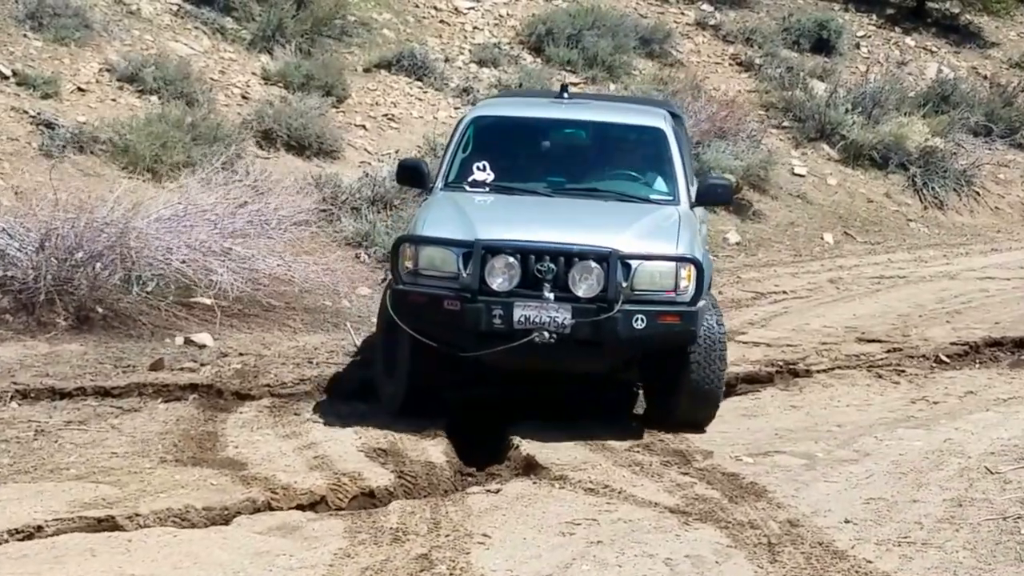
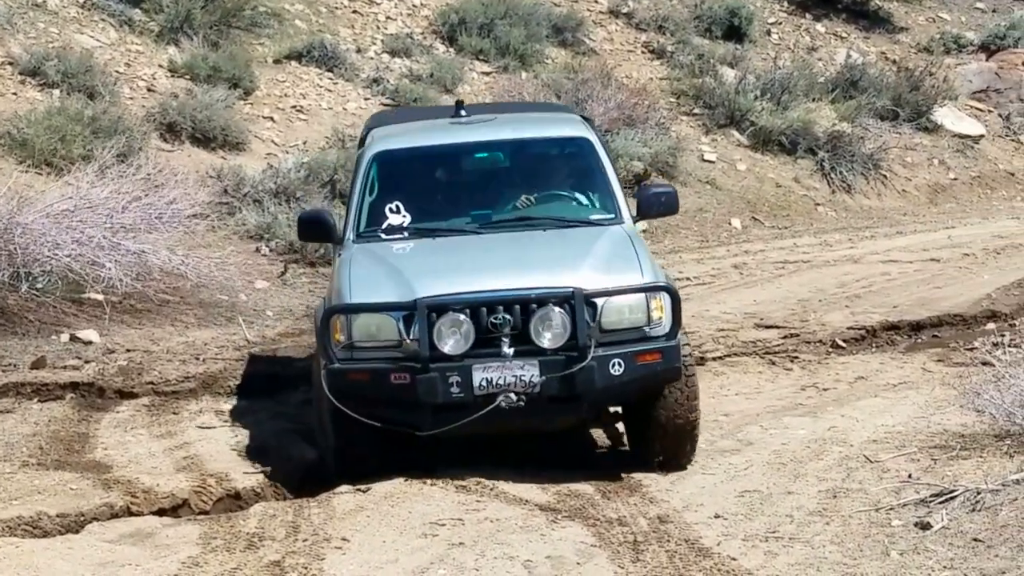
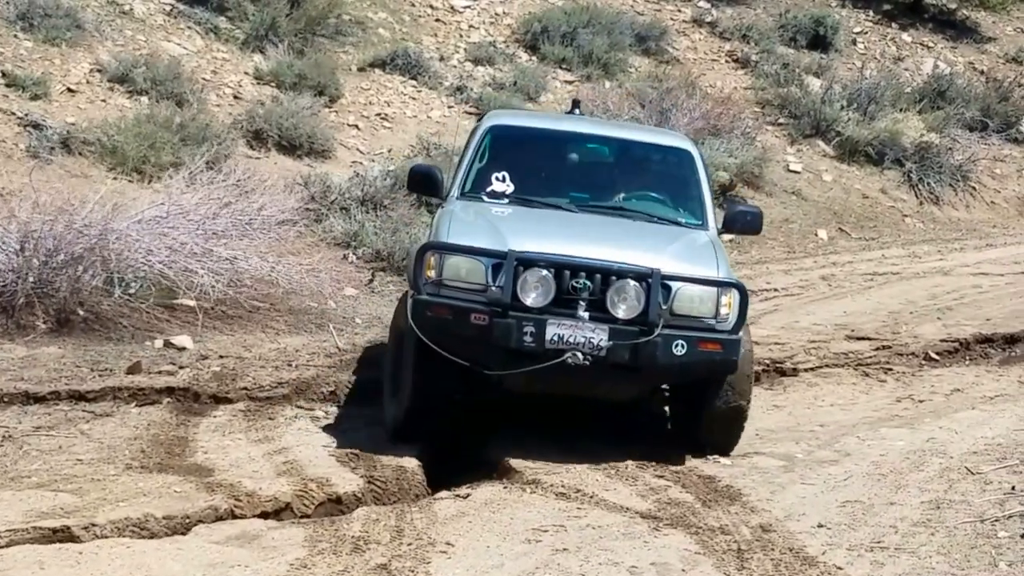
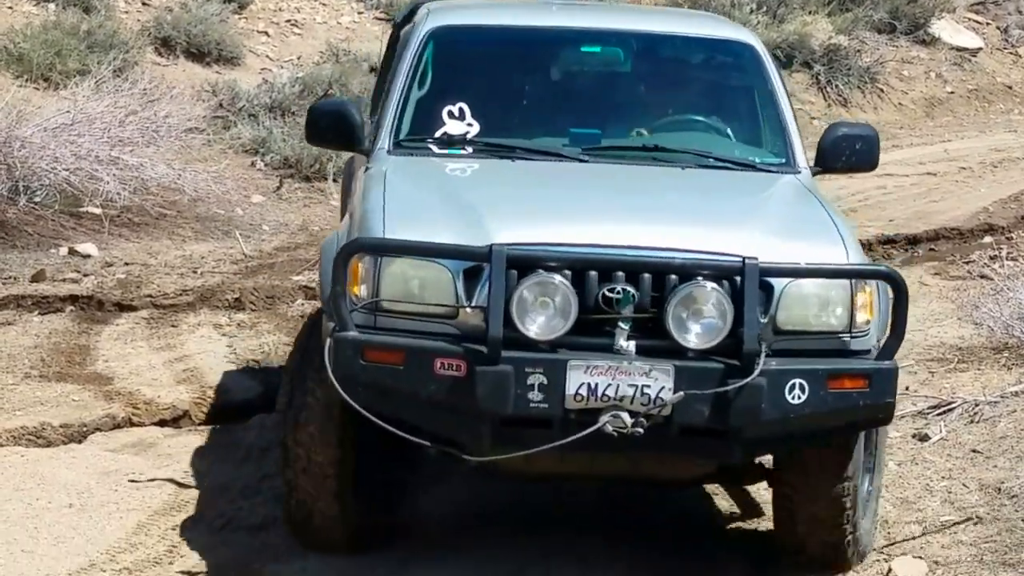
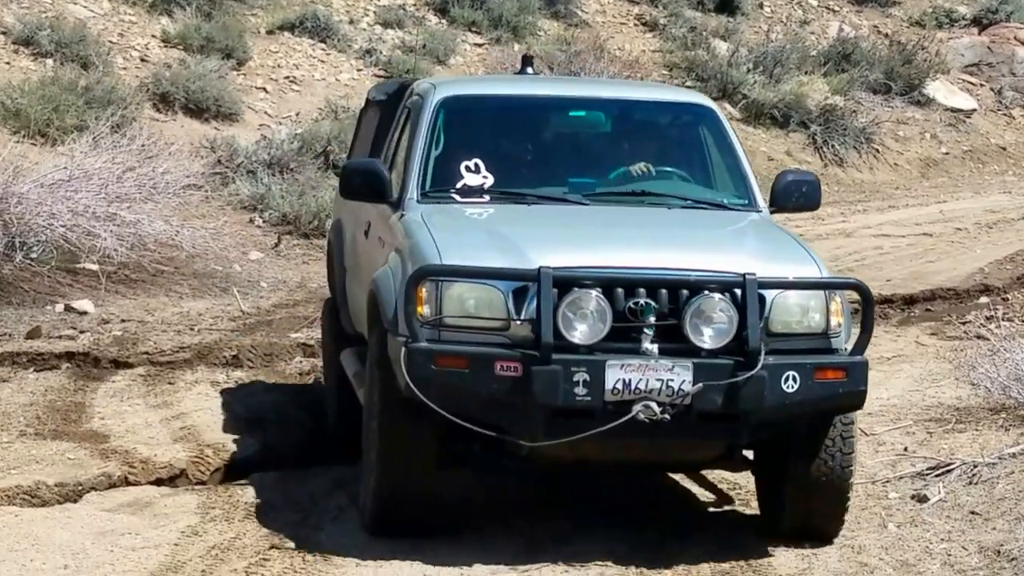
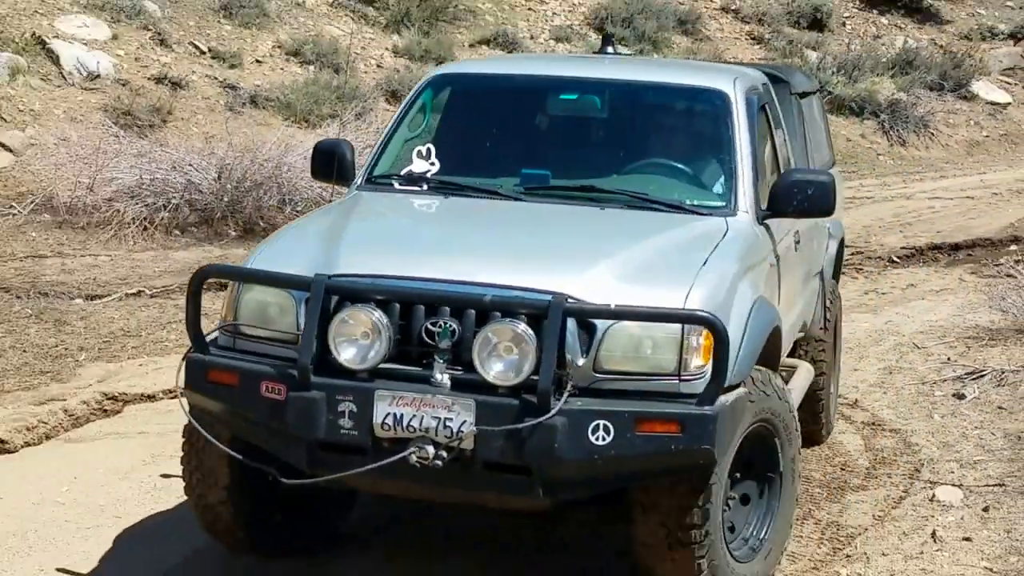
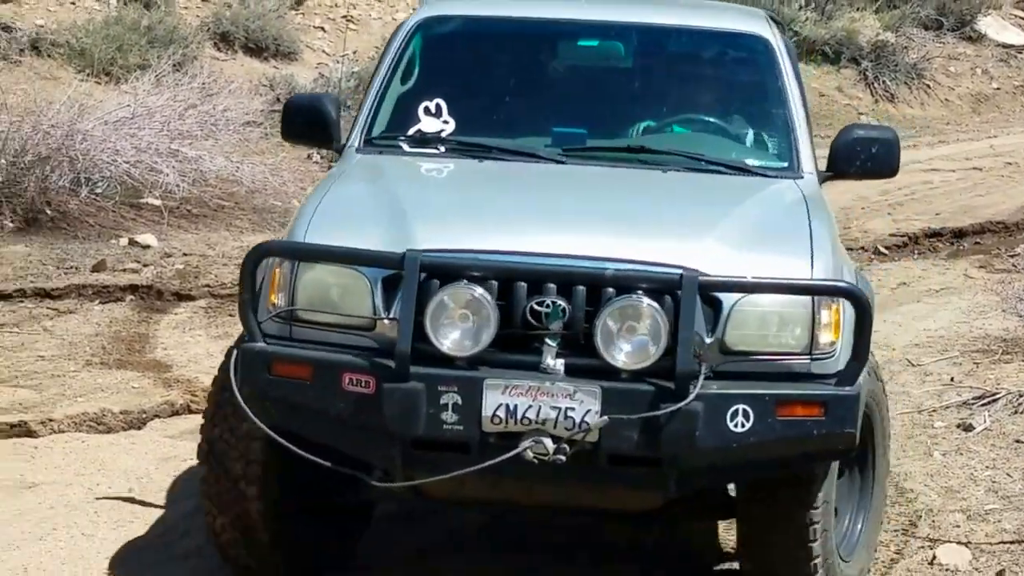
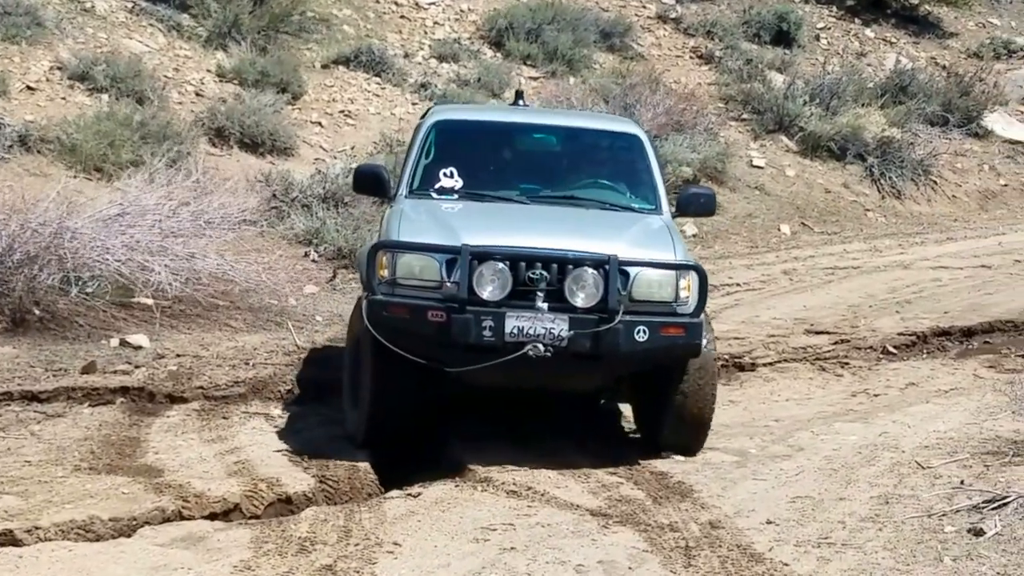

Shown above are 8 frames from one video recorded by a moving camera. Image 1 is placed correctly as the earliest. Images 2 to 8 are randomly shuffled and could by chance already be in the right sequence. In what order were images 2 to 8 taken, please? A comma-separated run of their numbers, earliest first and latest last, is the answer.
3, 8, 2, 5, 4, 7, 6
